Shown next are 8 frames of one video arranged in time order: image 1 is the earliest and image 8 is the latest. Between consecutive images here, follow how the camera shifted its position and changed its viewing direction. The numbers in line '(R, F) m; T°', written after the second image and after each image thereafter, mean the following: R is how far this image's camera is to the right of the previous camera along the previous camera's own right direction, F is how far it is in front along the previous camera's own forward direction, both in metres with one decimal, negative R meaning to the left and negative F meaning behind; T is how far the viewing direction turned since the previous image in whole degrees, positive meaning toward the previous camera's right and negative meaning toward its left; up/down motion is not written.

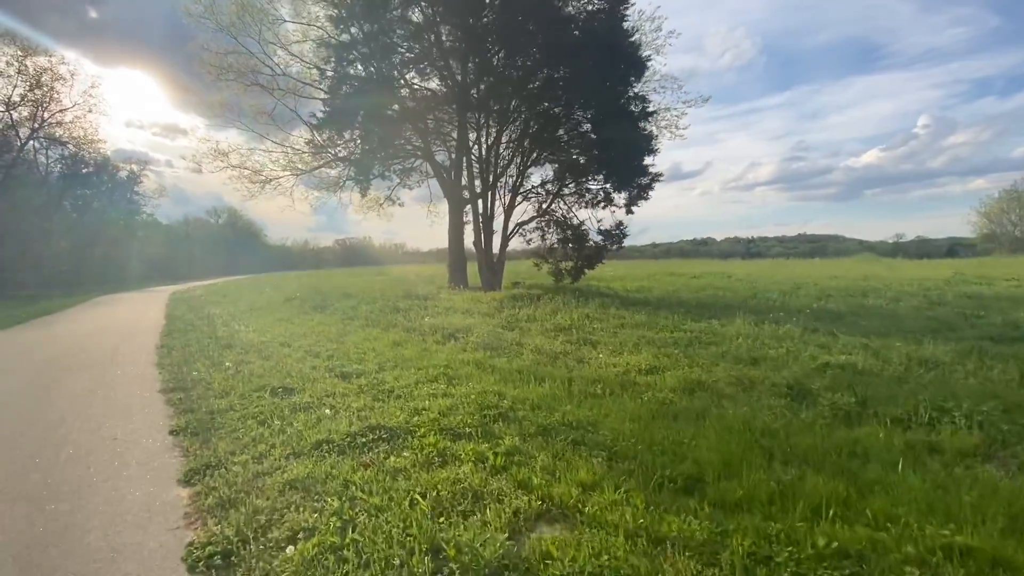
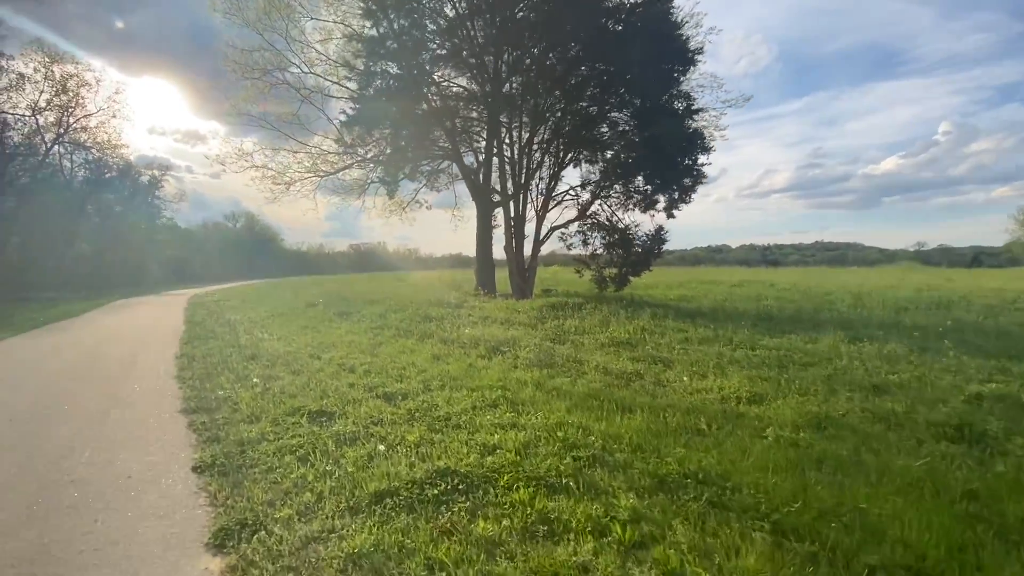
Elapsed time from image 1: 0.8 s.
(-0.8, +1.0) m; -1°
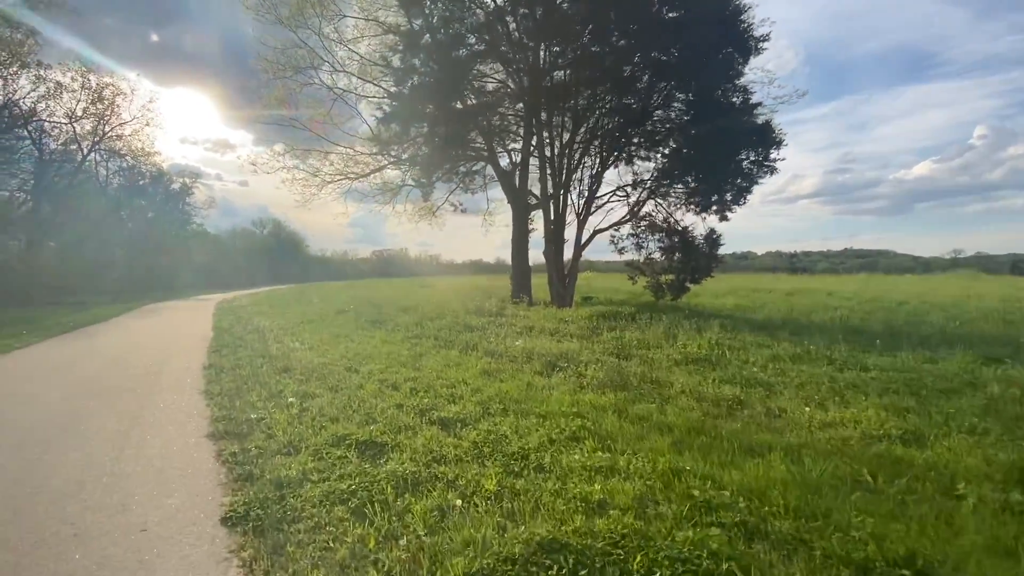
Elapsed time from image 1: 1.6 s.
(-0.7, +1.0) m; -2°
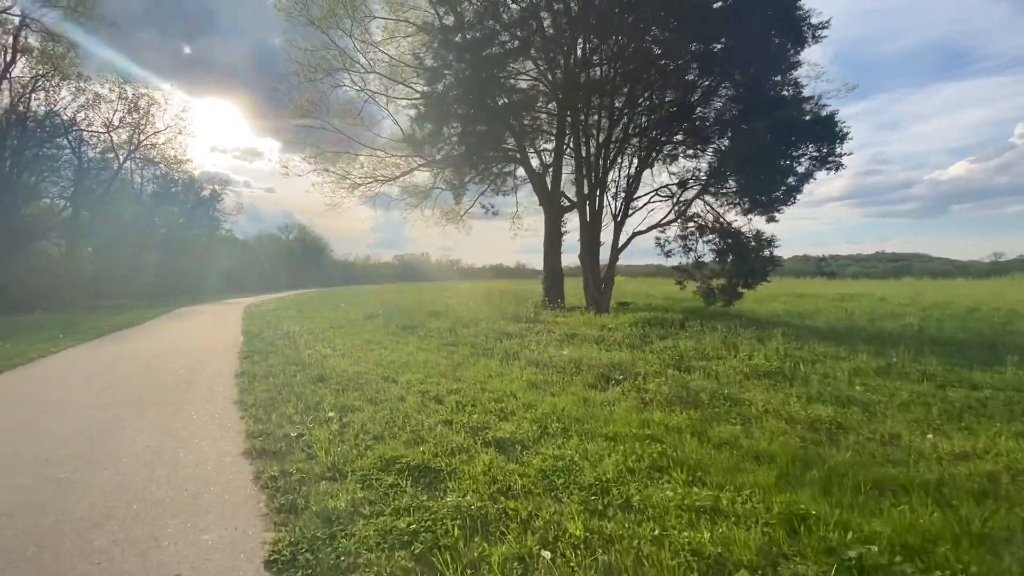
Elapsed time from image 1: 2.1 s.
(-0.5, +0.6) m; -2°
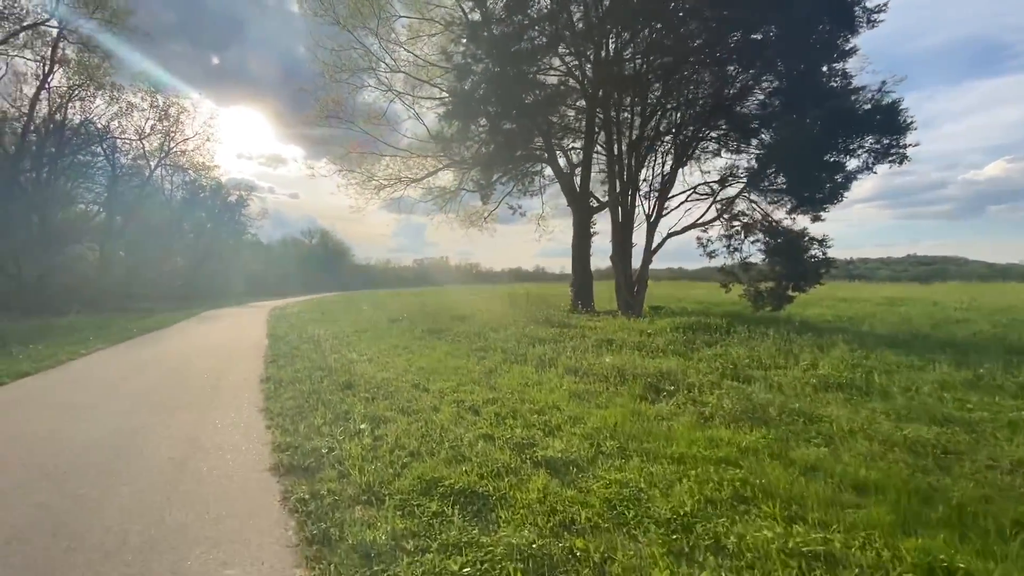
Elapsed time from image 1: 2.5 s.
(-0.3, +0.5) m; -2°
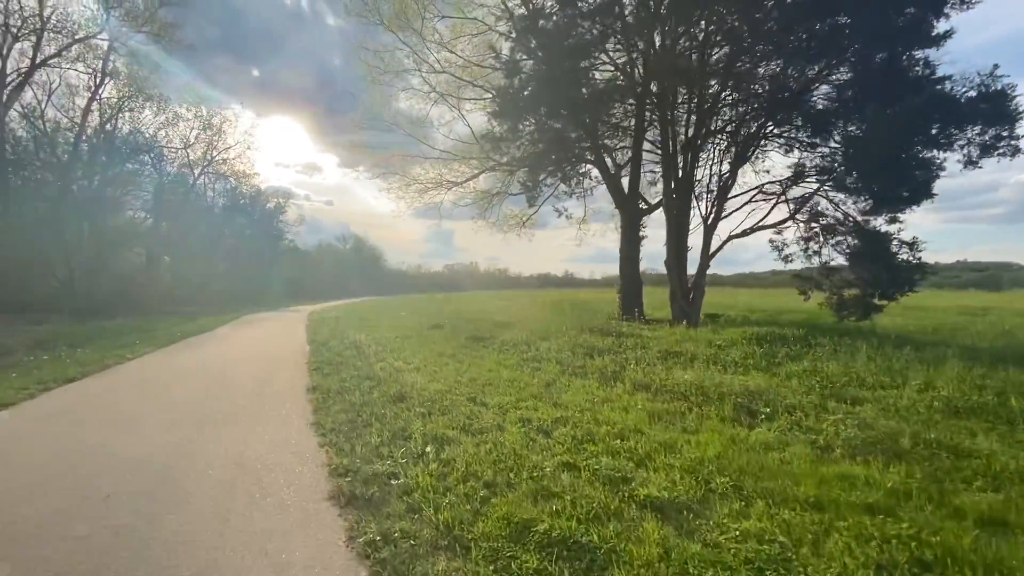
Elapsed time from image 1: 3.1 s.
(-0.6, +0.6) m; -3°
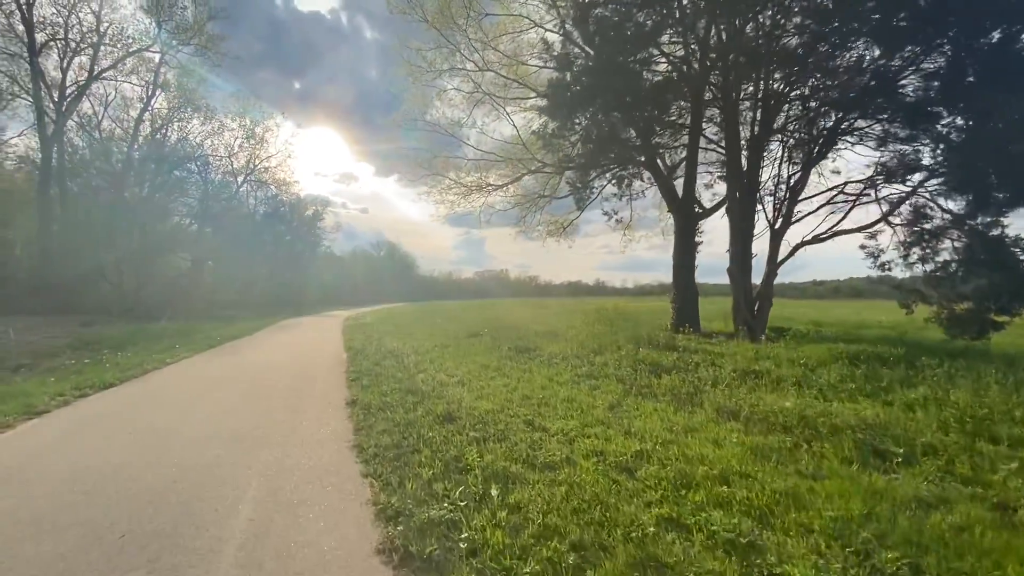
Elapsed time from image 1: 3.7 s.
(-0.5, +0.9) m; -4°
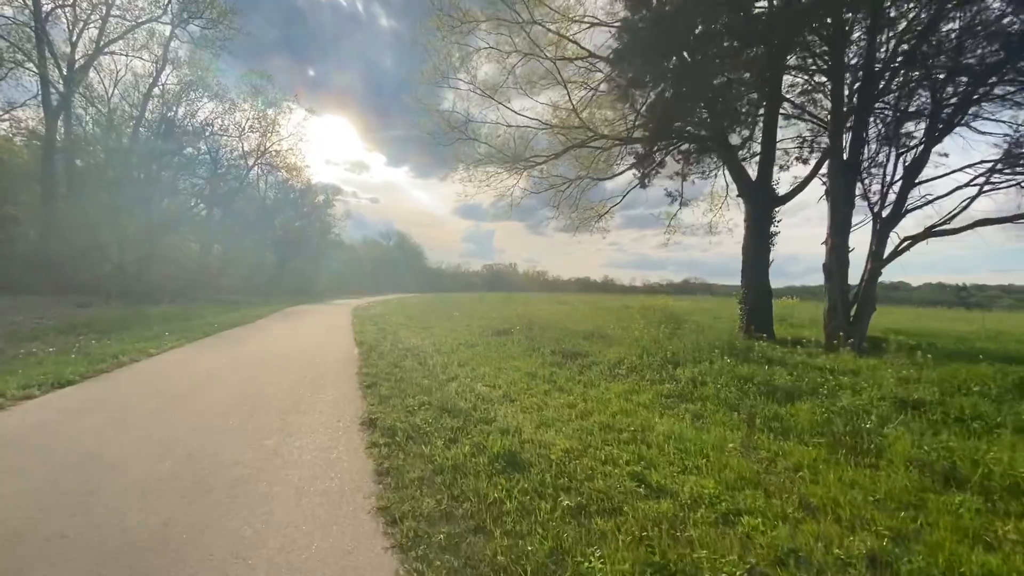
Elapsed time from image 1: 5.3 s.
(-0.9, +2.3) m; -1°
